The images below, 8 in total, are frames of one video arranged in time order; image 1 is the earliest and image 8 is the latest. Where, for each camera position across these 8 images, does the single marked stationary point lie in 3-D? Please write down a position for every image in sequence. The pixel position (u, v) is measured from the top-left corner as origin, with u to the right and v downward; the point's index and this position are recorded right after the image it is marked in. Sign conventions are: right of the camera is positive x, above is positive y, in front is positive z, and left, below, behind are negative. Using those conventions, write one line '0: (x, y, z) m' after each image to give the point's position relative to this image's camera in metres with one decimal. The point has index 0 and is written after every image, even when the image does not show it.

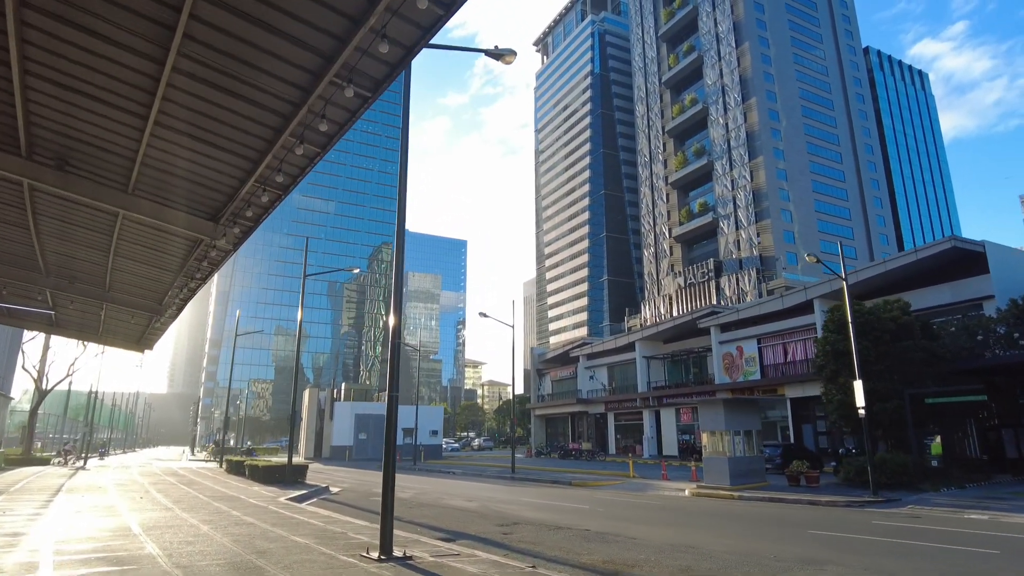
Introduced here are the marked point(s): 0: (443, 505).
0: (-1.9, -5.6, +16.8) m
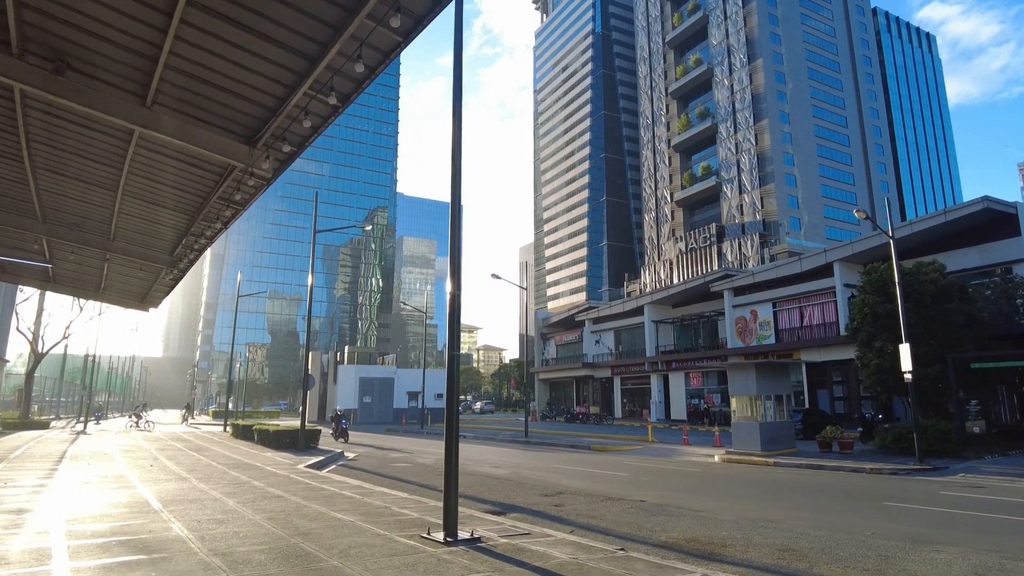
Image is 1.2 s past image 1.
0: (-1.0, -4.5, +15.9) m
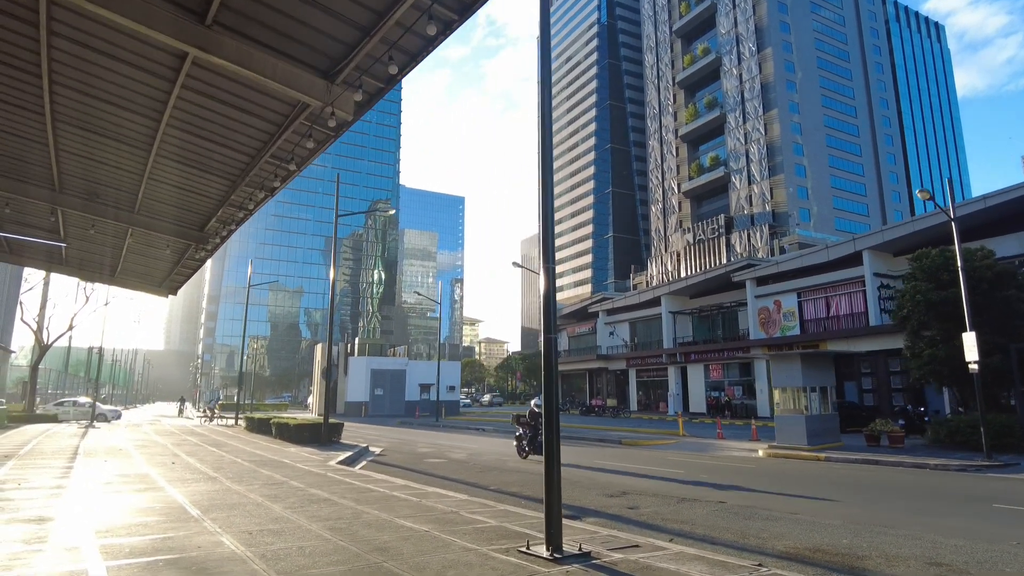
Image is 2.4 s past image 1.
0: (0.0, -4.2, +14.8) m
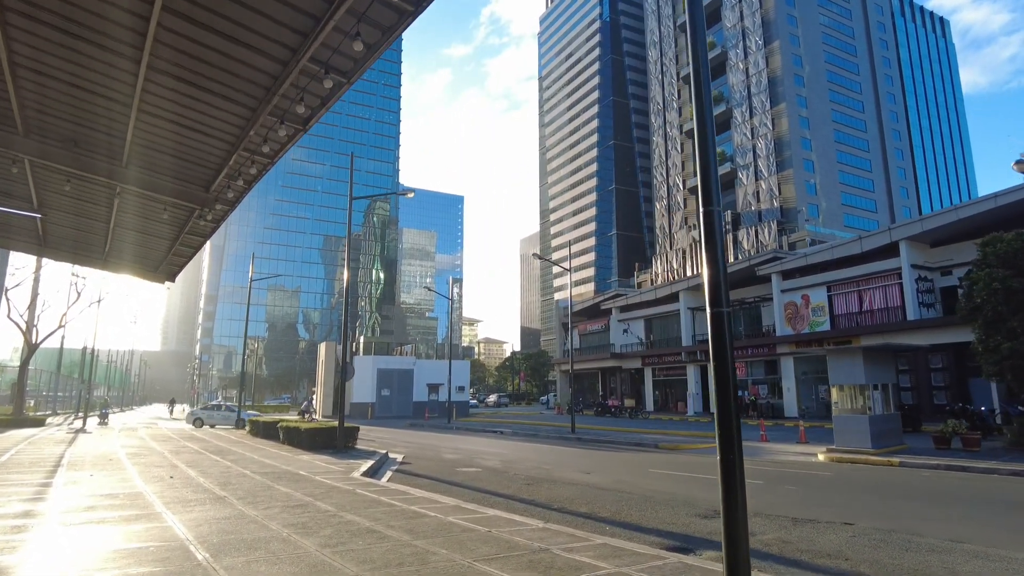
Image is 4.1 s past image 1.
0: (+1.0, -3.8, +12.8) m
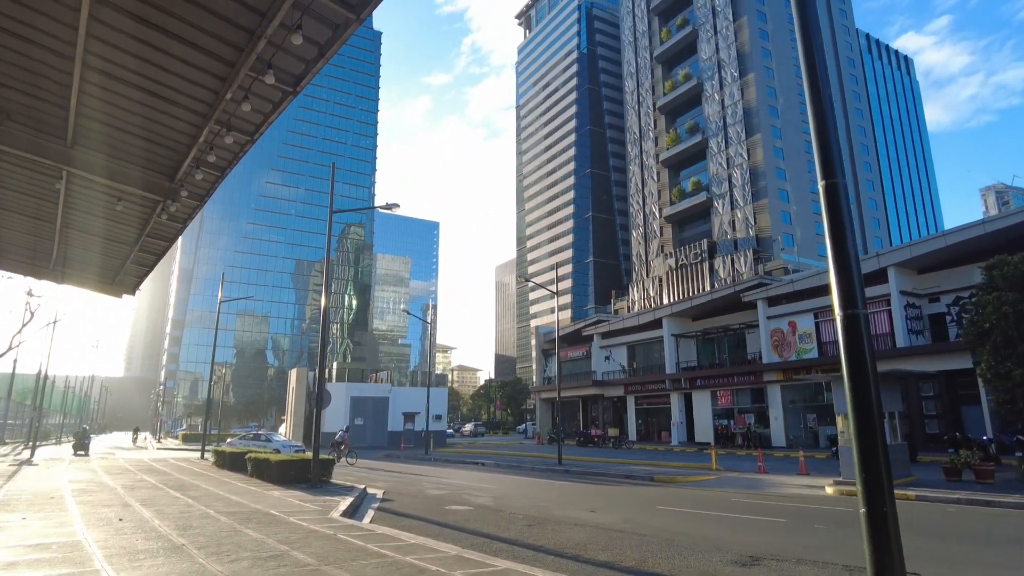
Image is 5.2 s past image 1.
0: (+1.0, -4.1, +11.5) m
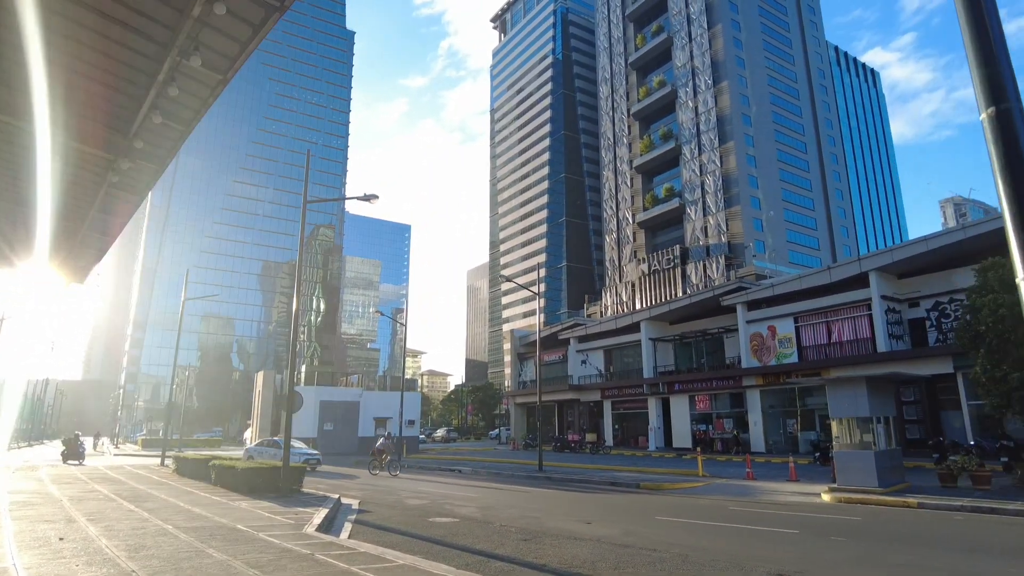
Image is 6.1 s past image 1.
0: (+0.9, -4.0, +10.6) m
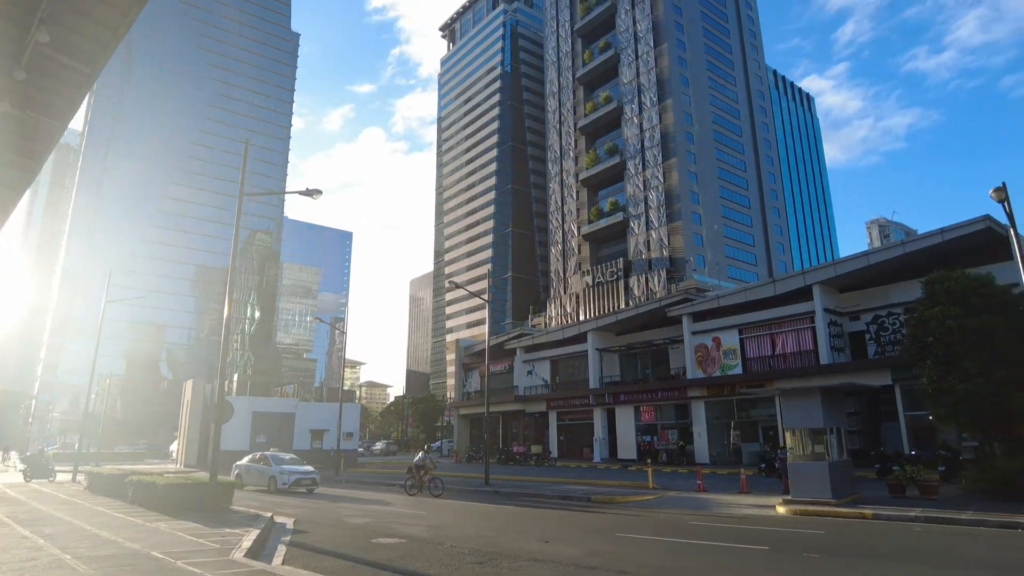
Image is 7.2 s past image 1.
0: (+0.2, -4.0, +9.7) m
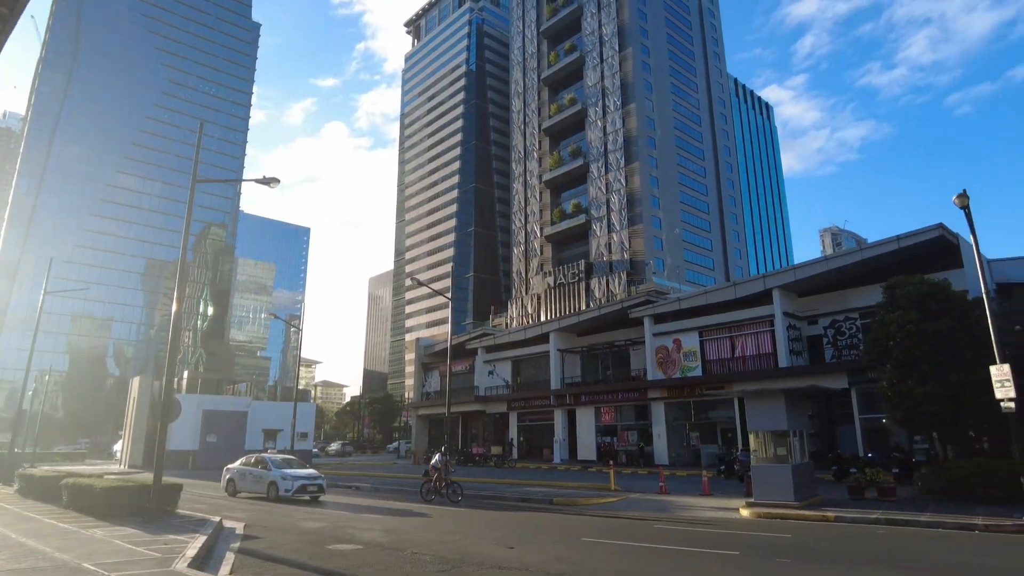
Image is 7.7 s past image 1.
0: (-0.3, -3.9, +9.2) m
